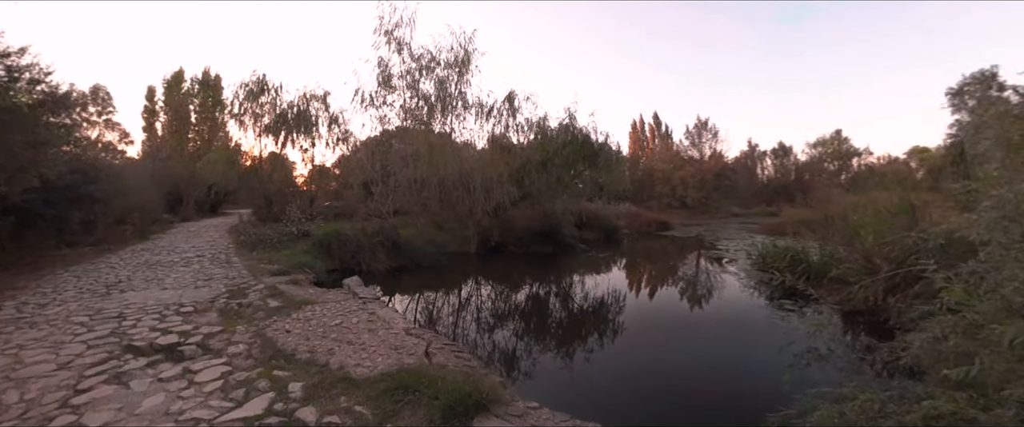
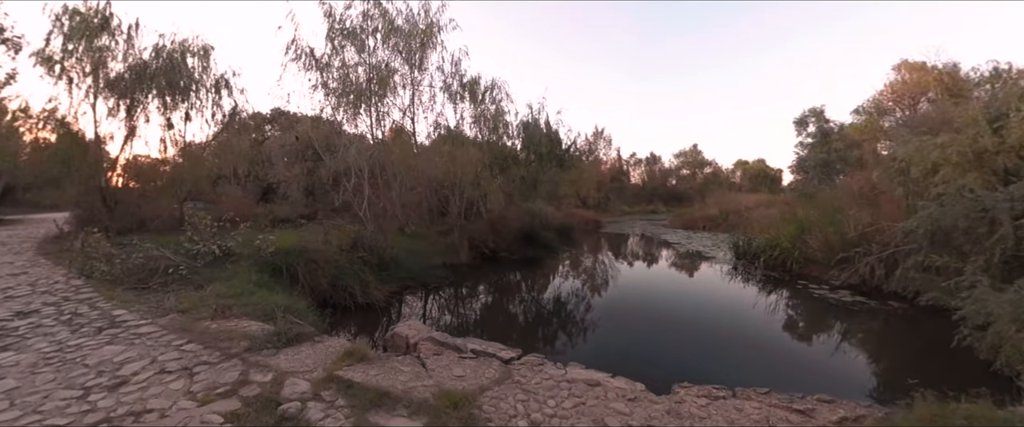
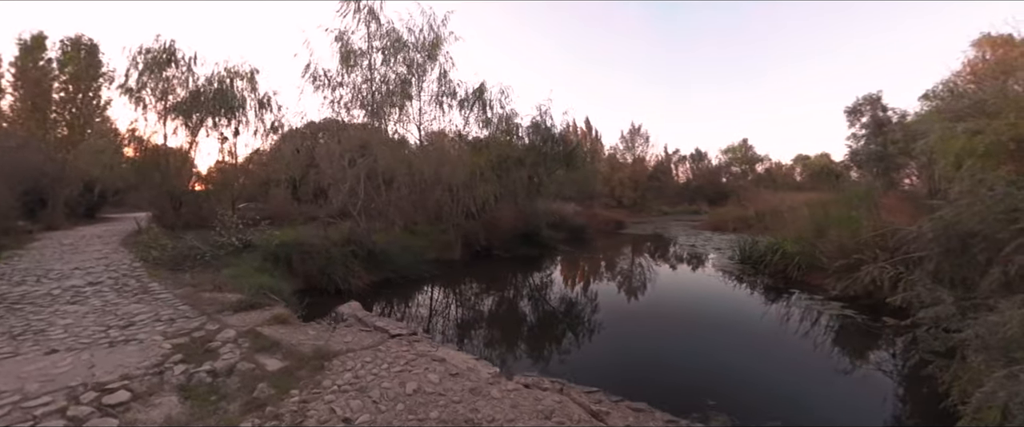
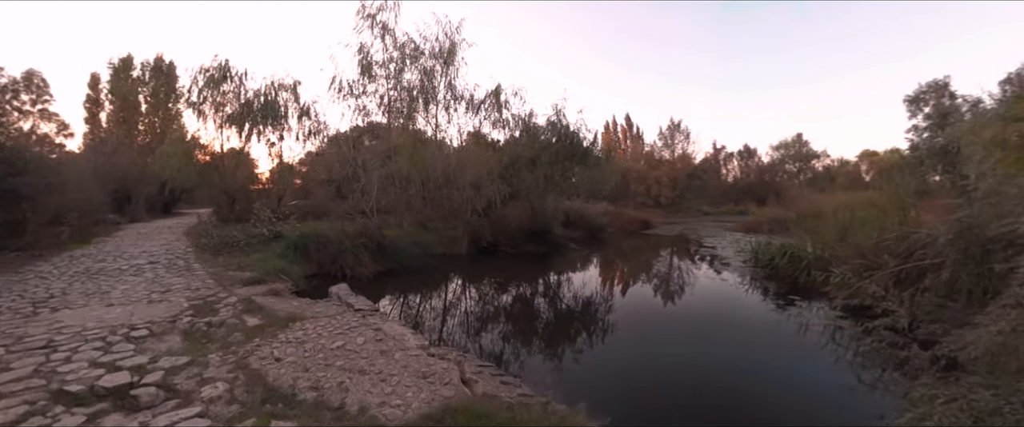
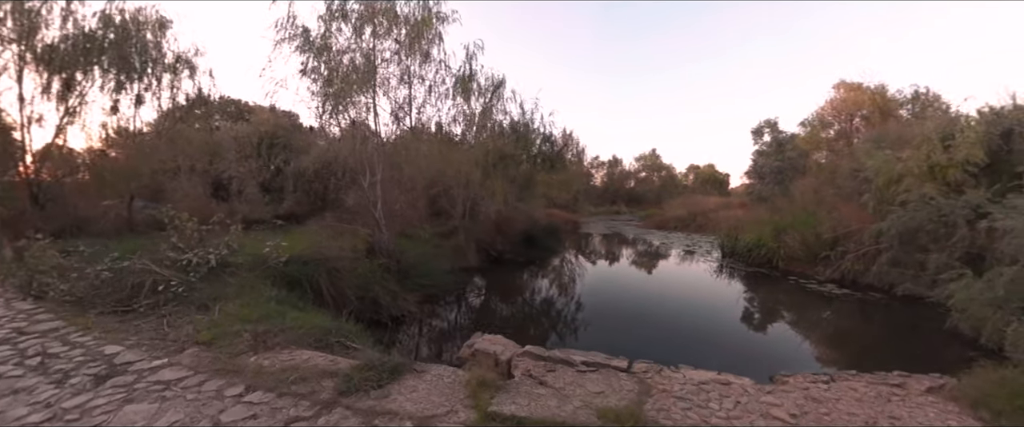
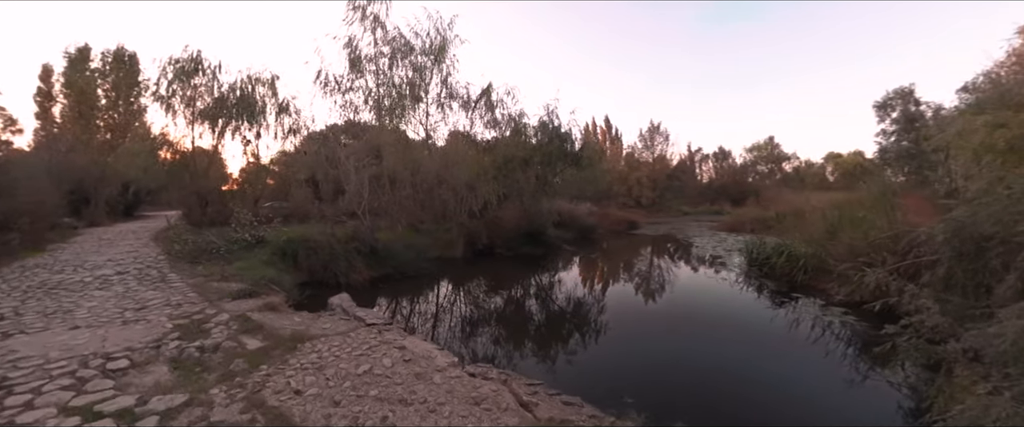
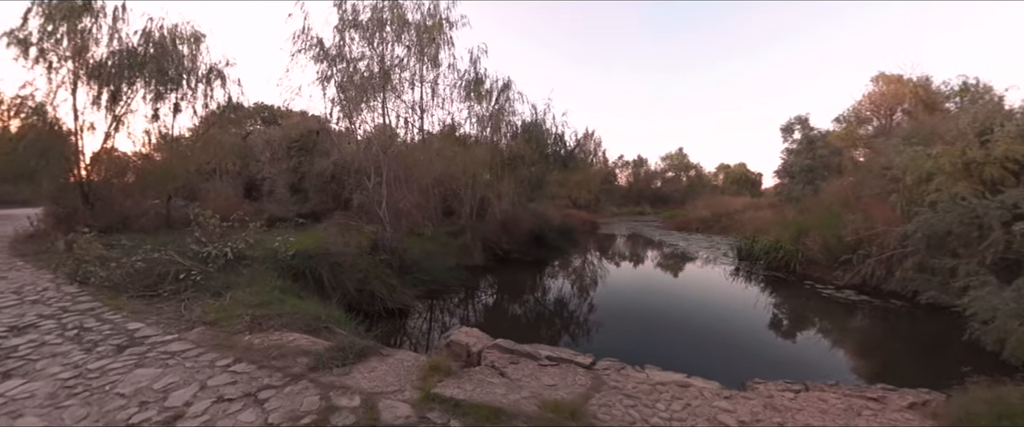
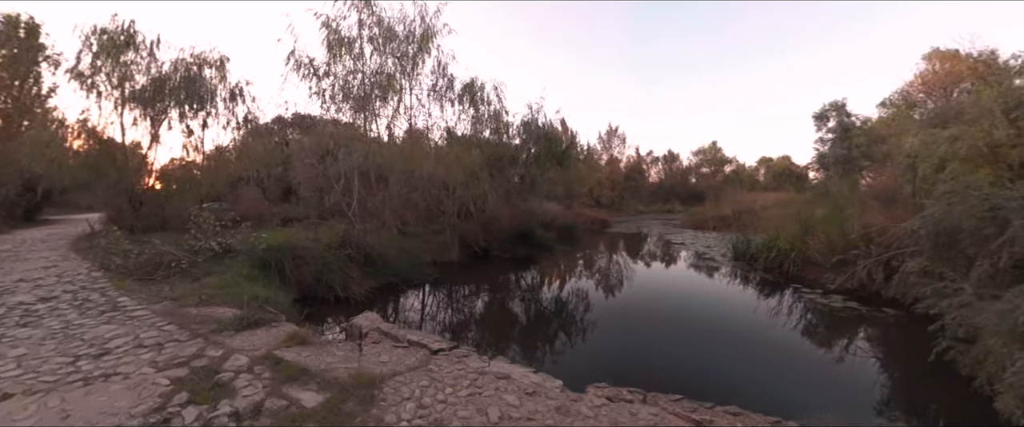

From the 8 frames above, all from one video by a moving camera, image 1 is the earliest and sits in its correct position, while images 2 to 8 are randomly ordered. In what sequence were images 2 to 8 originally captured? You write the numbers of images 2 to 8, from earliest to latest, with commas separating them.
4, 6, 3, 8, 2, 7, 5
